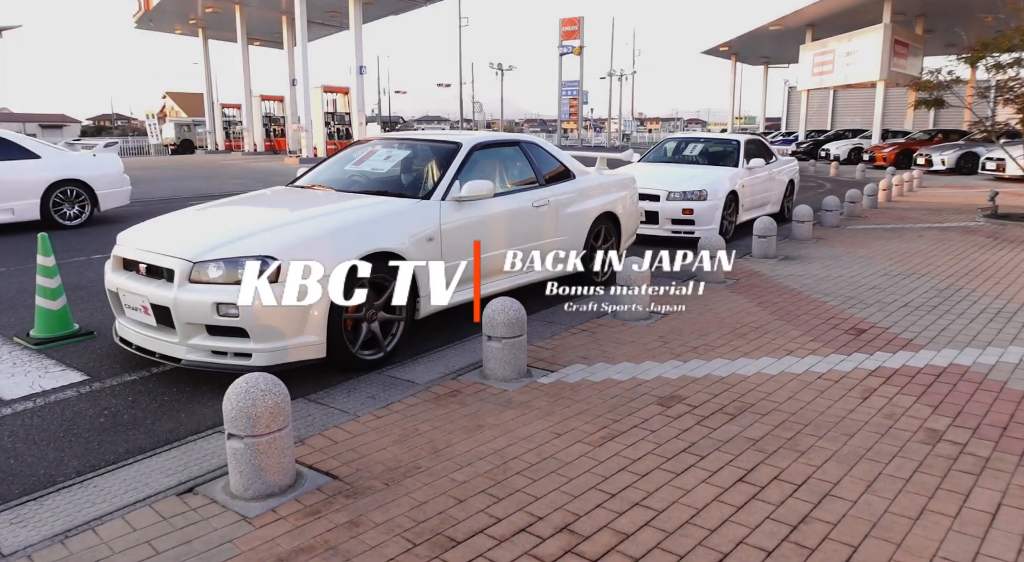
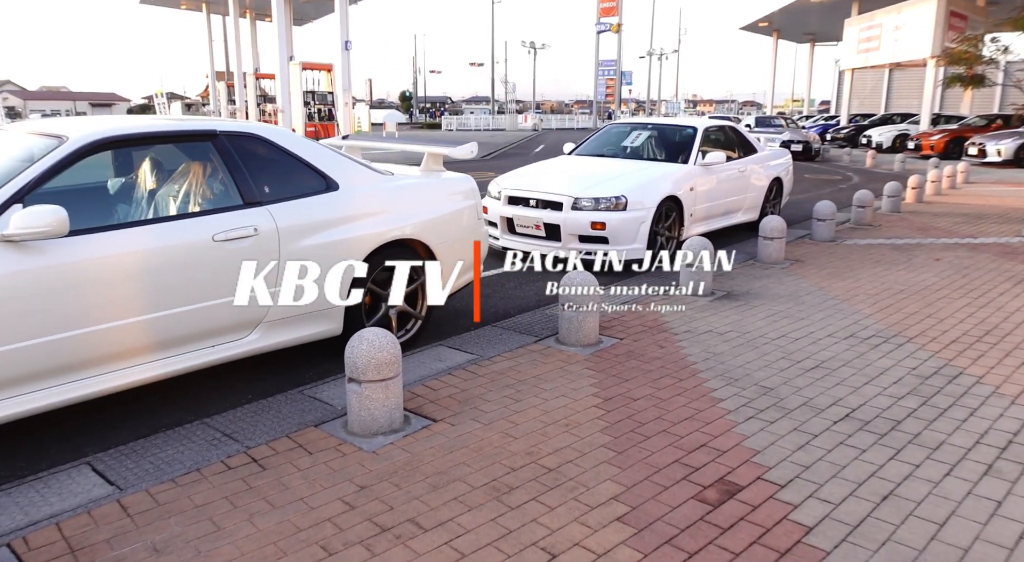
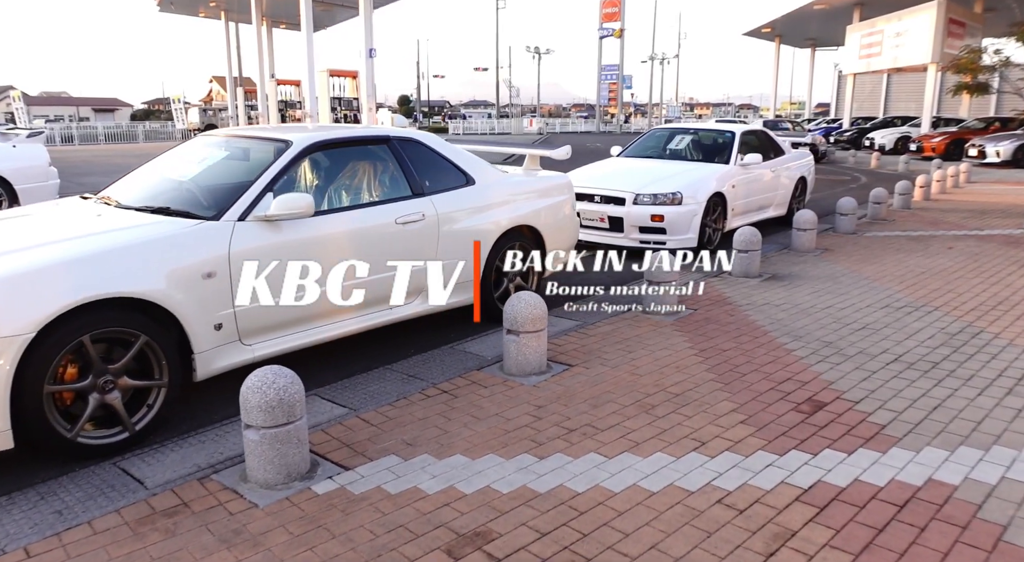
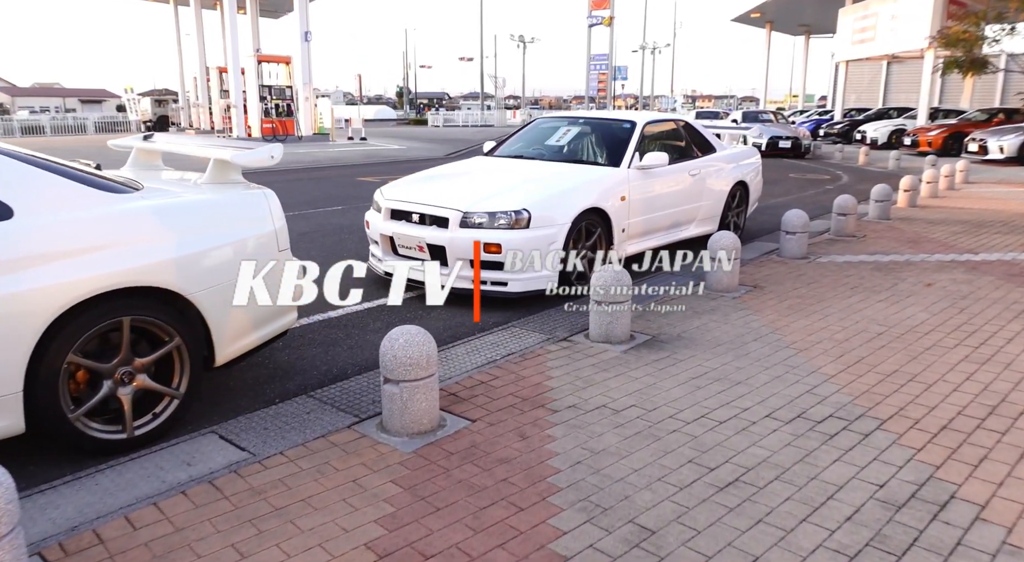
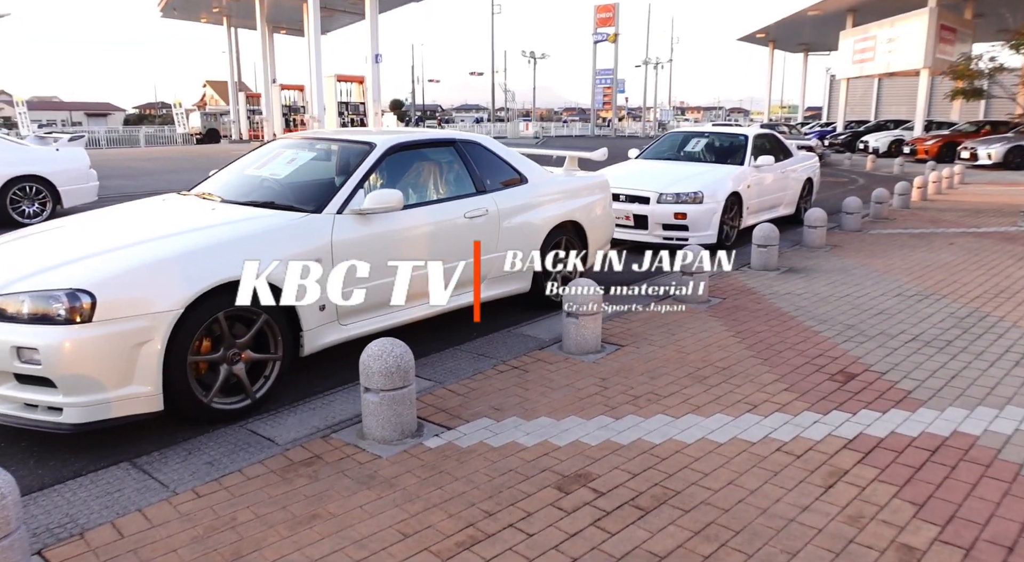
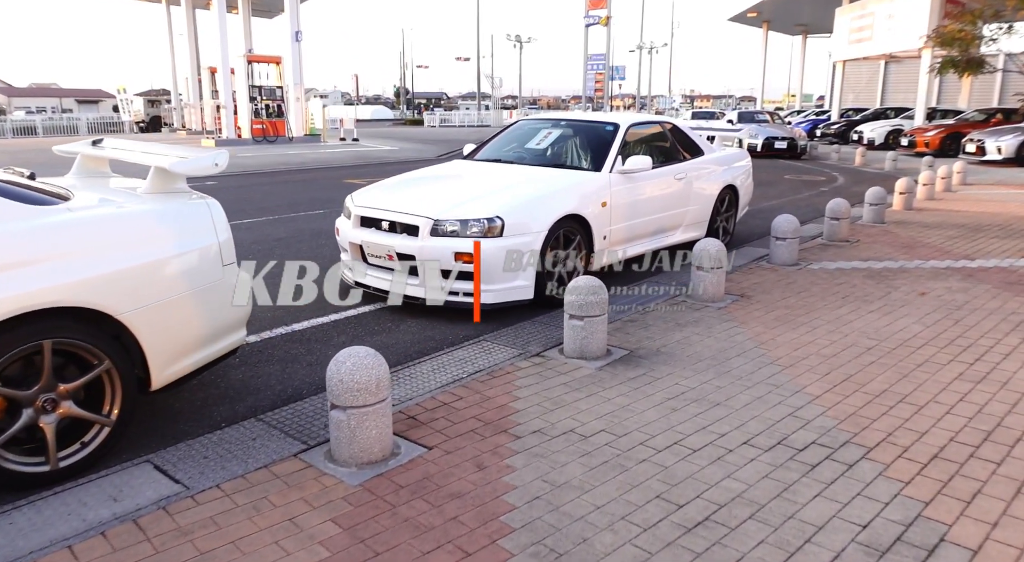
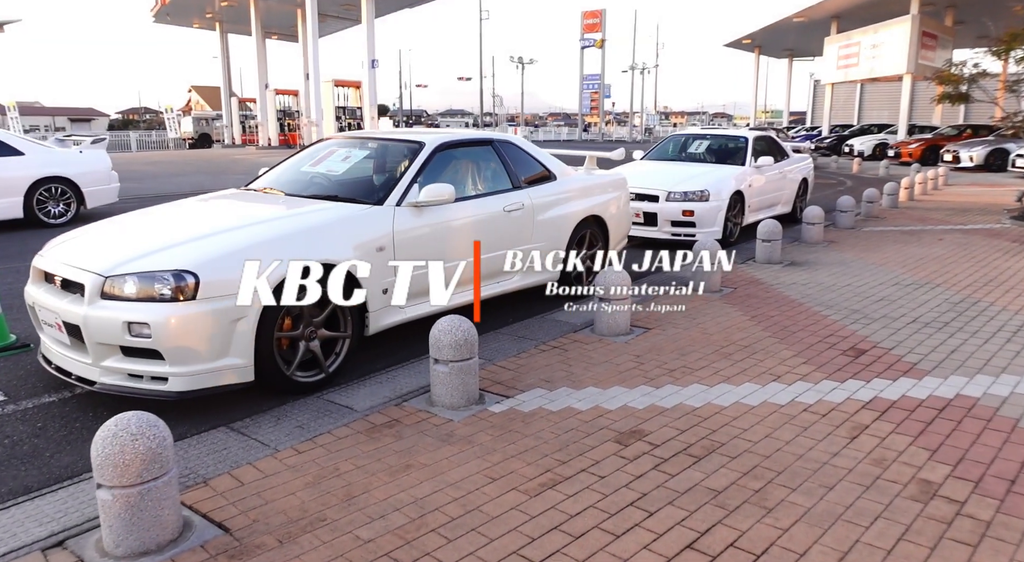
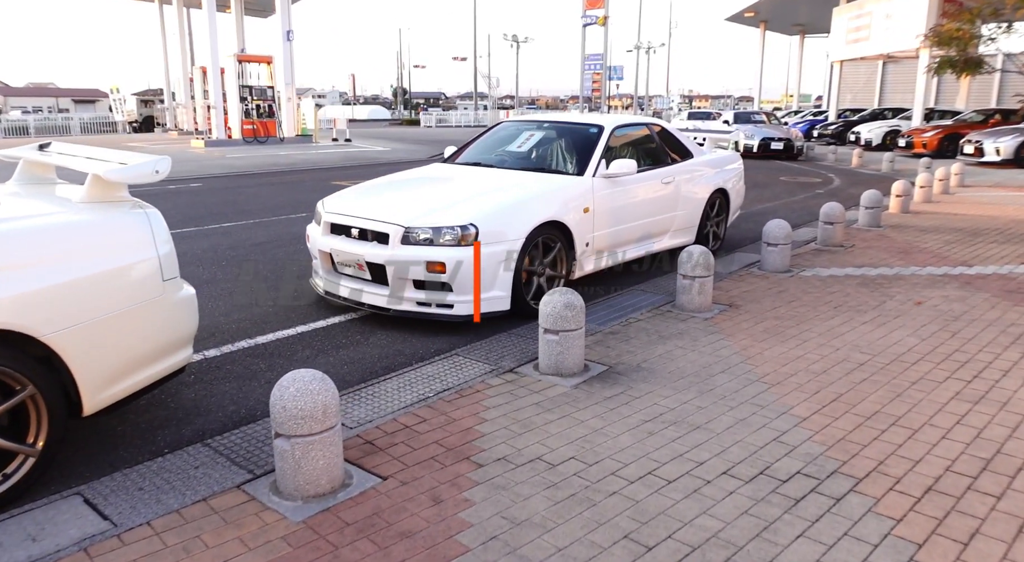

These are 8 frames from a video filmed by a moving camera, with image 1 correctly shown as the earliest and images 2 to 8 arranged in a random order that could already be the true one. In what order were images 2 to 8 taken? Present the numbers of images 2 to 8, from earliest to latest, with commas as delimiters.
7, 5, 3, 2, 4, 6, 8
